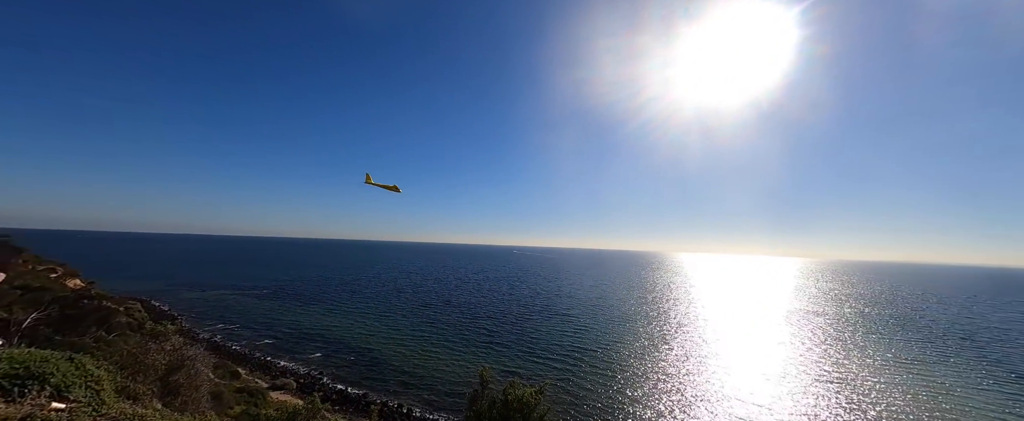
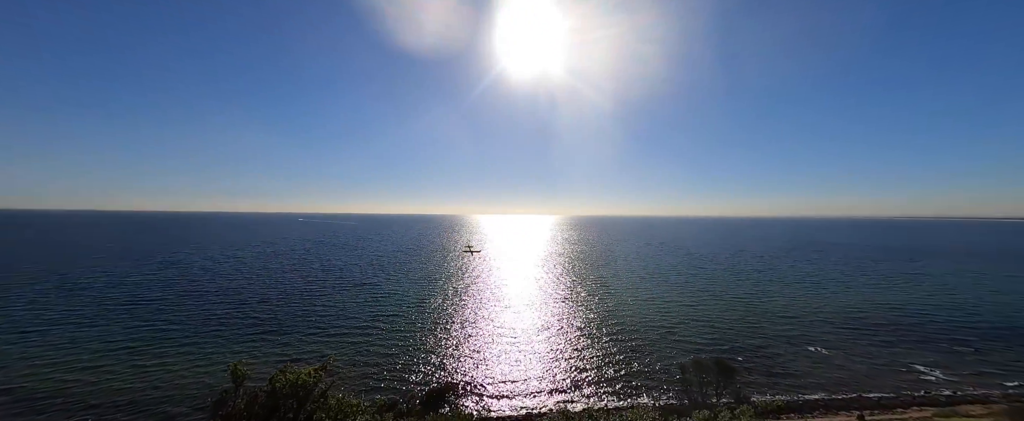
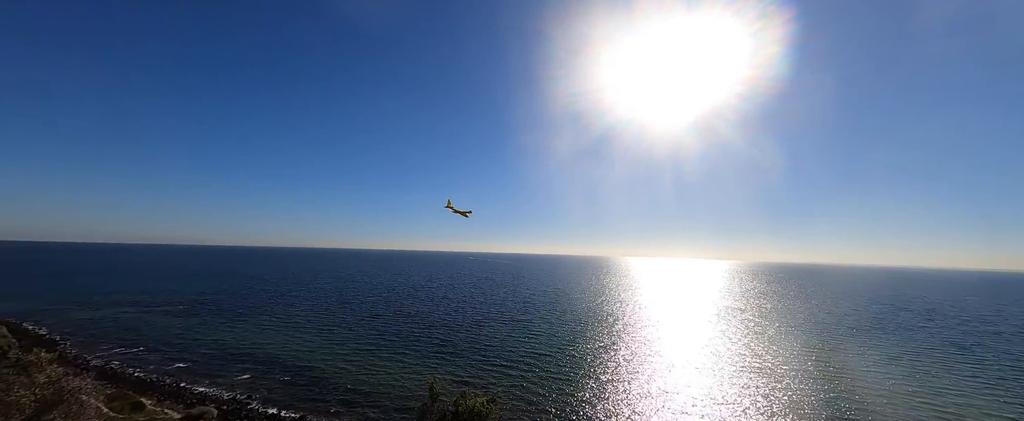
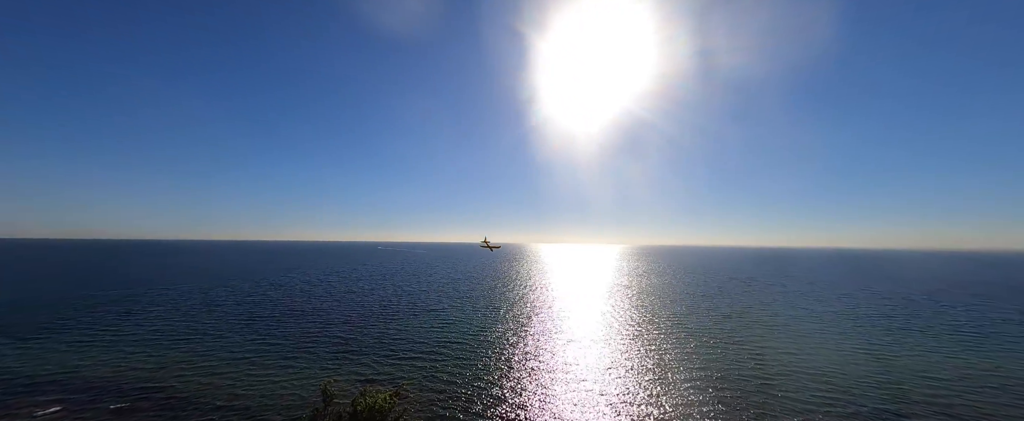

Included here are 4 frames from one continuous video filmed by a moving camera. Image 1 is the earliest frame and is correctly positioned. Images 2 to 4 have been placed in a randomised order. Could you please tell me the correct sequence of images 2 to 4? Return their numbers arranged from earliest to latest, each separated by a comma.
3, 4, 2
